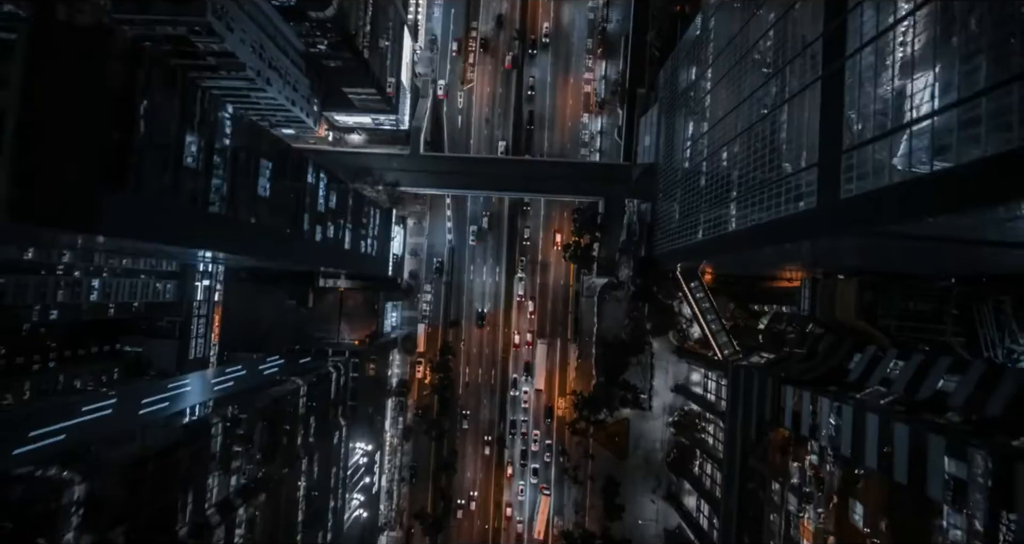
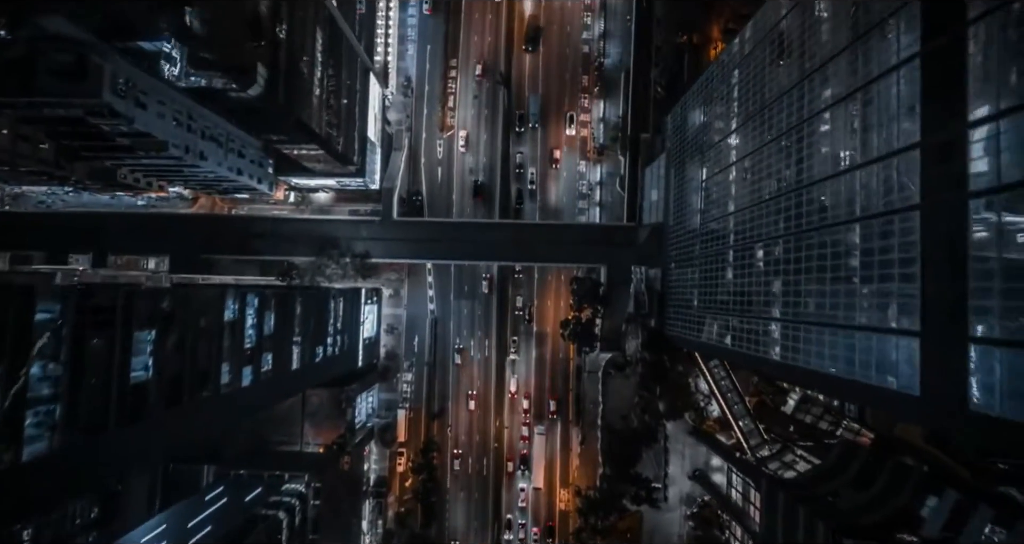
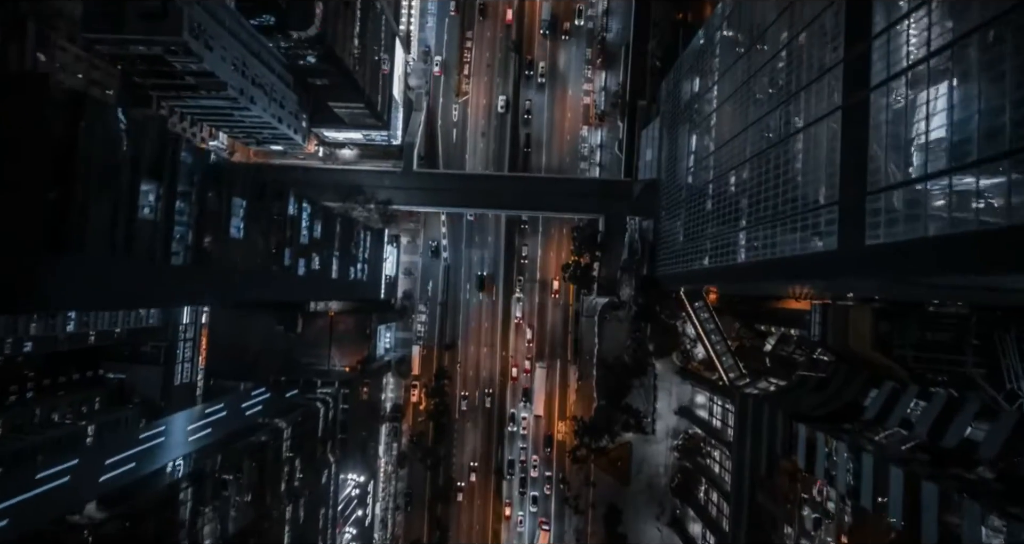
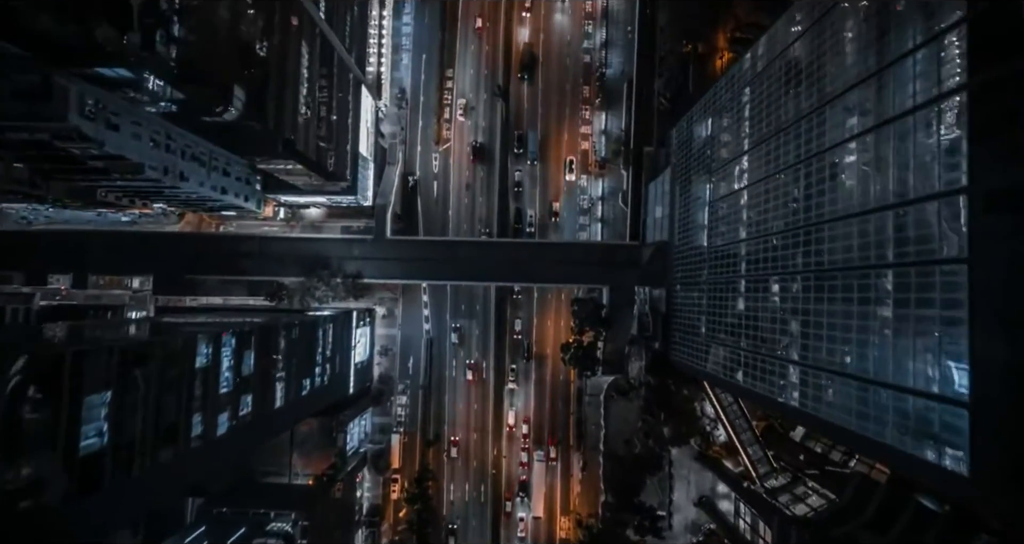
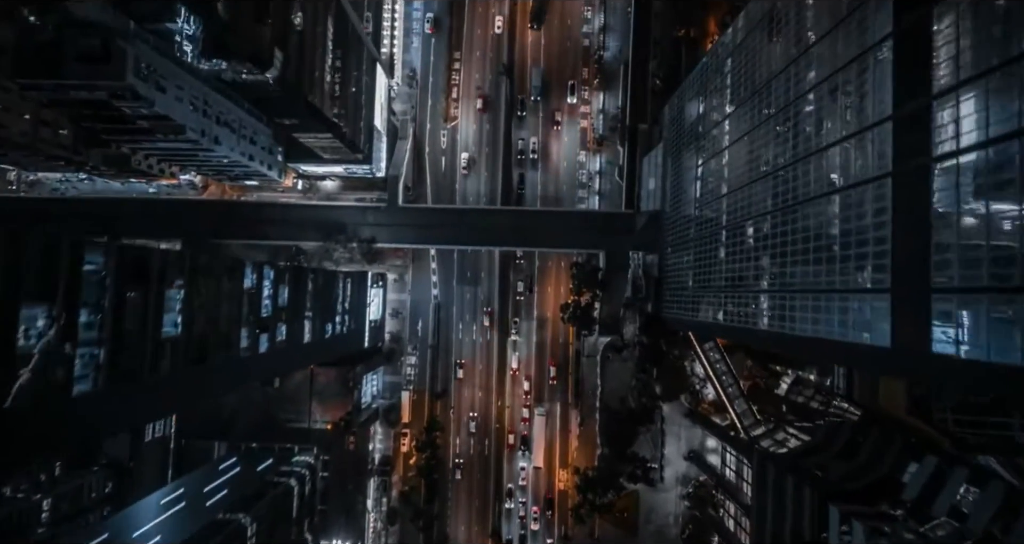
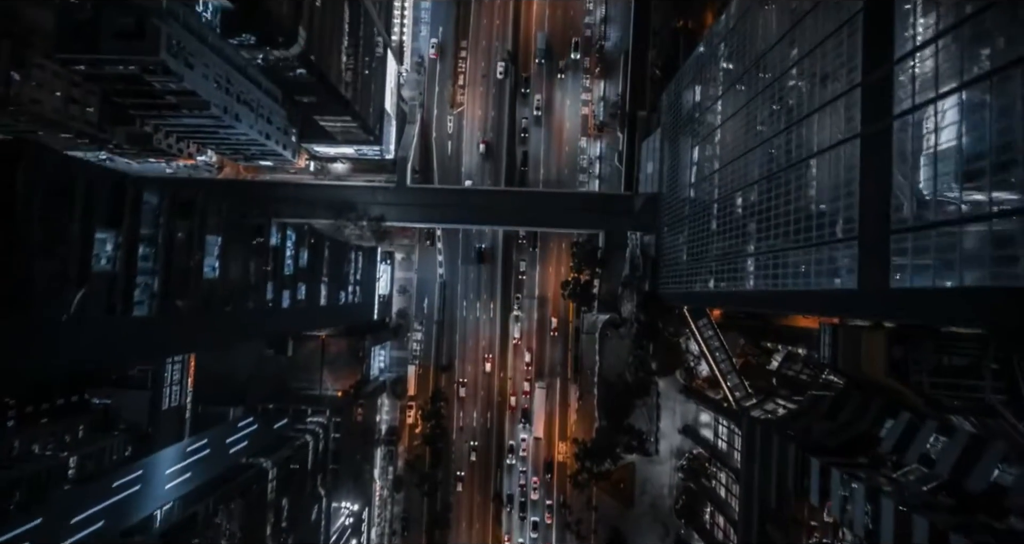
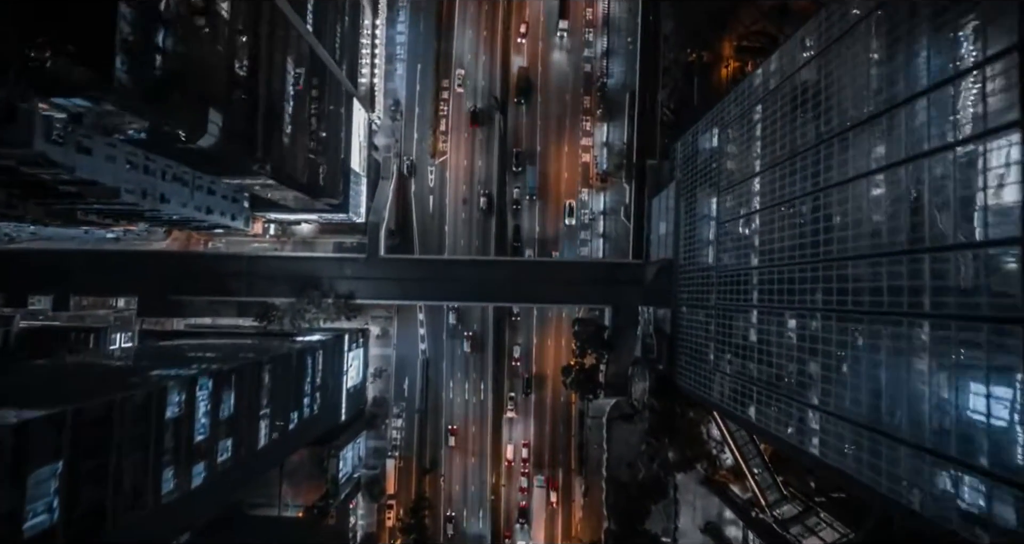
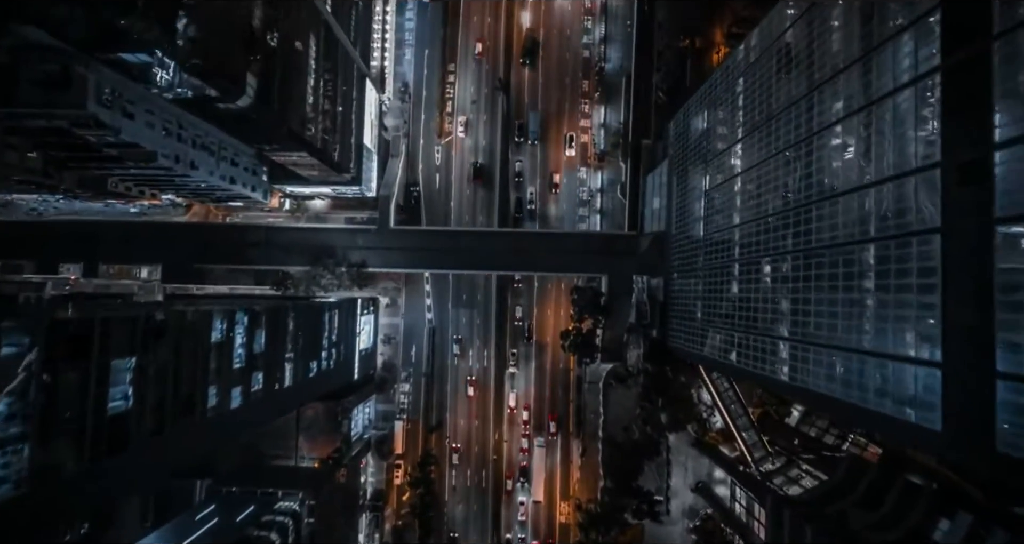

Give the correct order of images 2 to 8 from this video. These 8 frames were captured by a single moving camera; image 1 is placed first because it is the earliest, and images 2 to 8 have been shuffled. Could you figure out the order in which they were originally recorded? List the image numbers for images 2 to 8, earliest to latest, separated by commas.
3, 6, 5, 2, 8, 4, 7
